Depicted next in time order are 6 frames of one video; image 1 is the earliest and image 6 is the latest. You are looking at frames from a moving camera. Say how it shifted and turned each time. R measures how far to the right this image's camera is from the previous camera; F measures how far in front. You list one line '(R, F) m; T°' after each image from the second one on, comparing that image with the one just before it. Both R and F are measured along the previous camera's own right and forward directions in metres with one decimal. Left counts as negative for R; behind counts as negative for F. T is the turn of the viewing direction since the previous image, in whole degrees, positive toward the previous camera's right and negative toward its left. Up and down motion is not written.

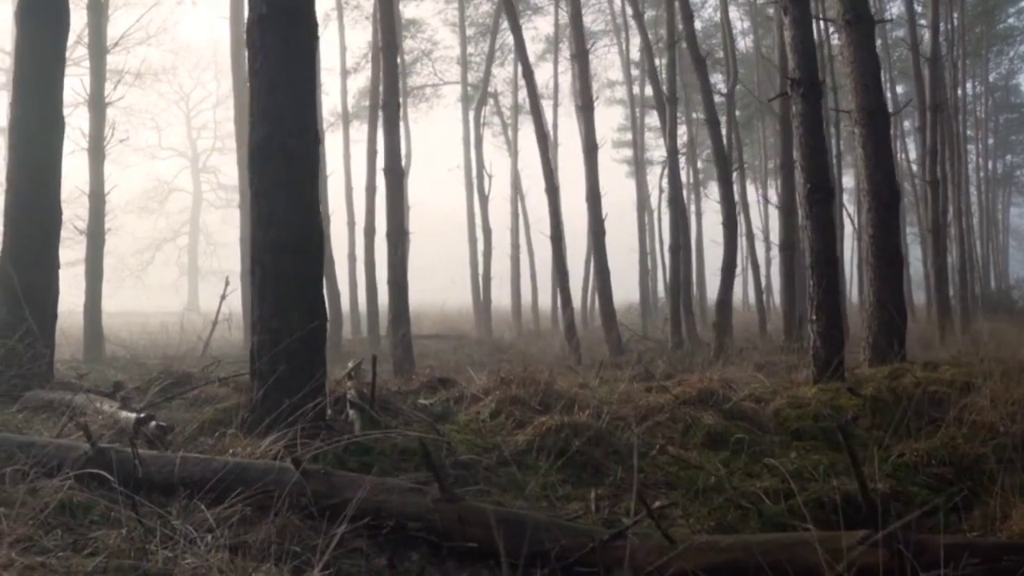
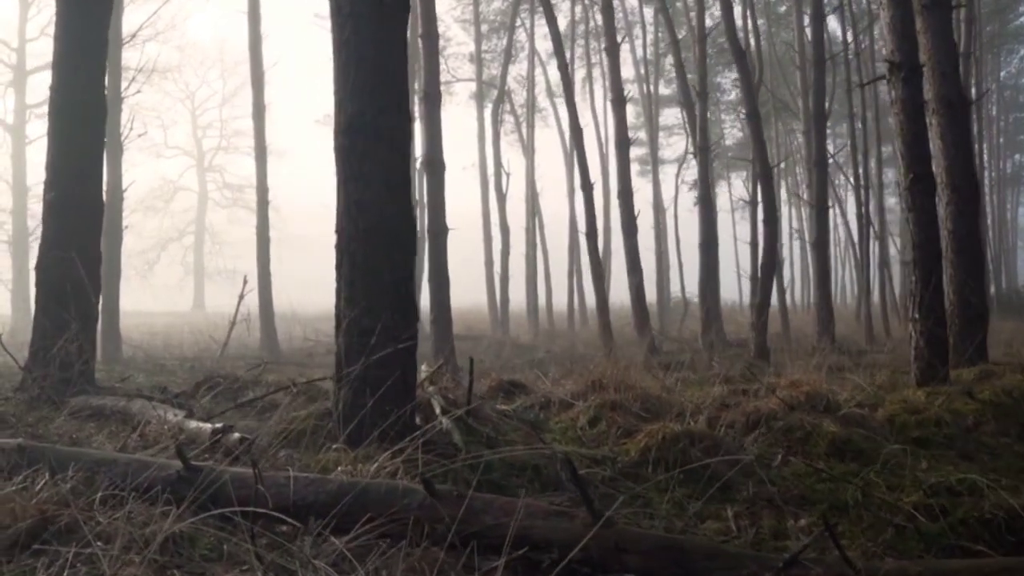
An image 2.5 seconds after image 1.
(-0.7, +0.6) m; 0°
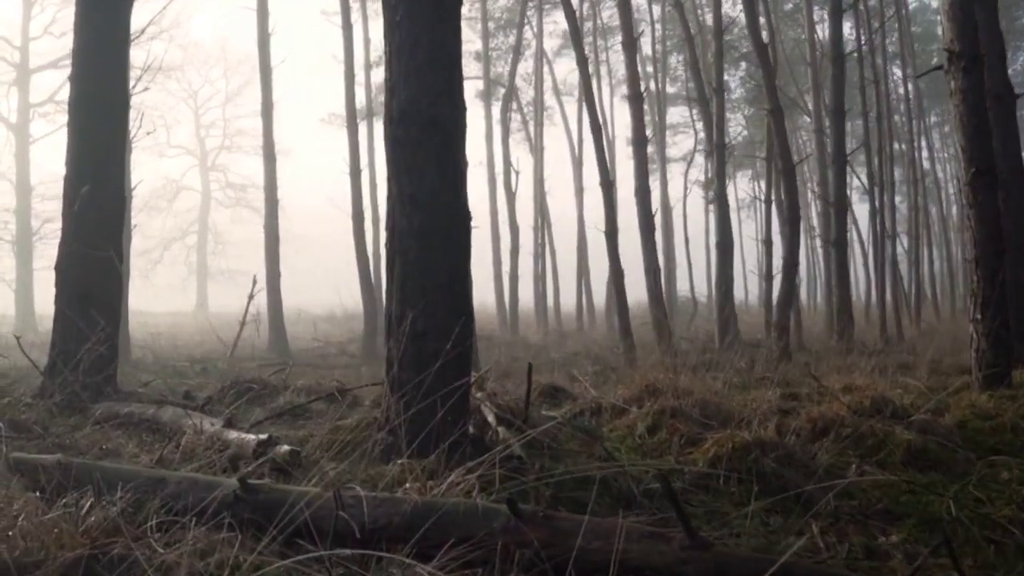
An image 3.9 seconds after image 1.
(-0.4, +0.4) m; 0°
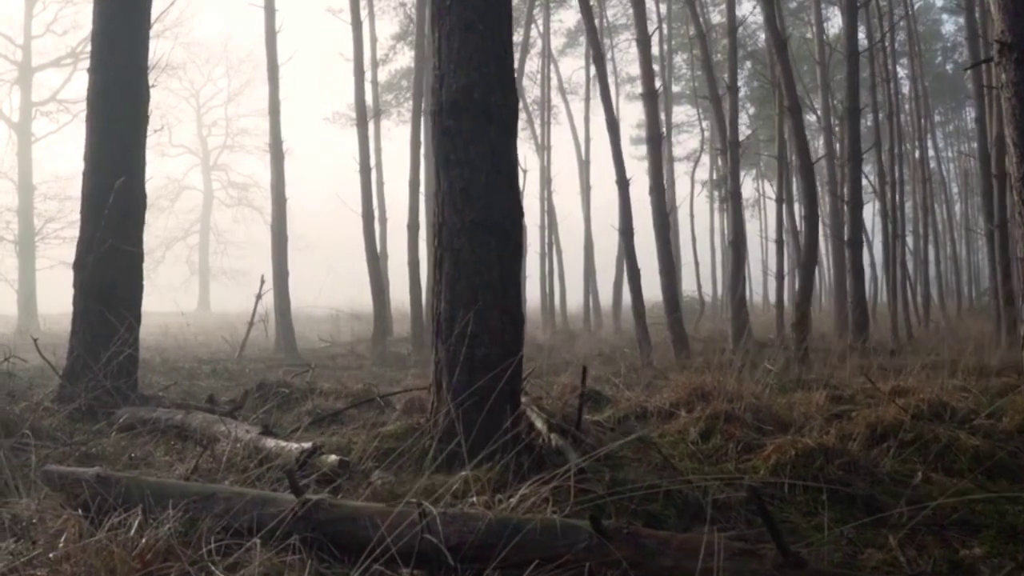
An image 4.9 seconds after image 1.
(-0.3, +0.3) m; 0°
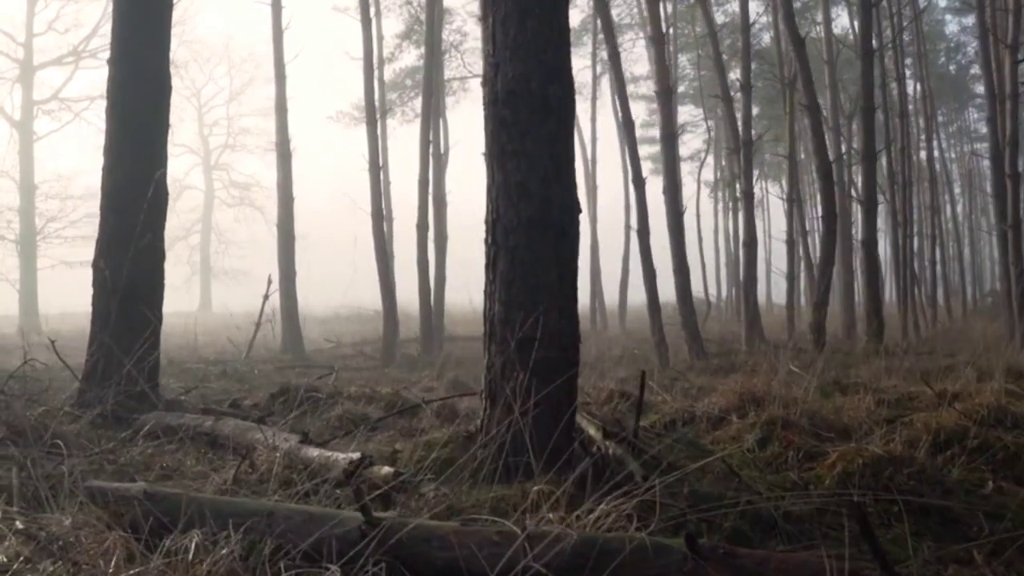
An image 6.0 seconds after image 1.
(-0.3, +0.3) m; 0°
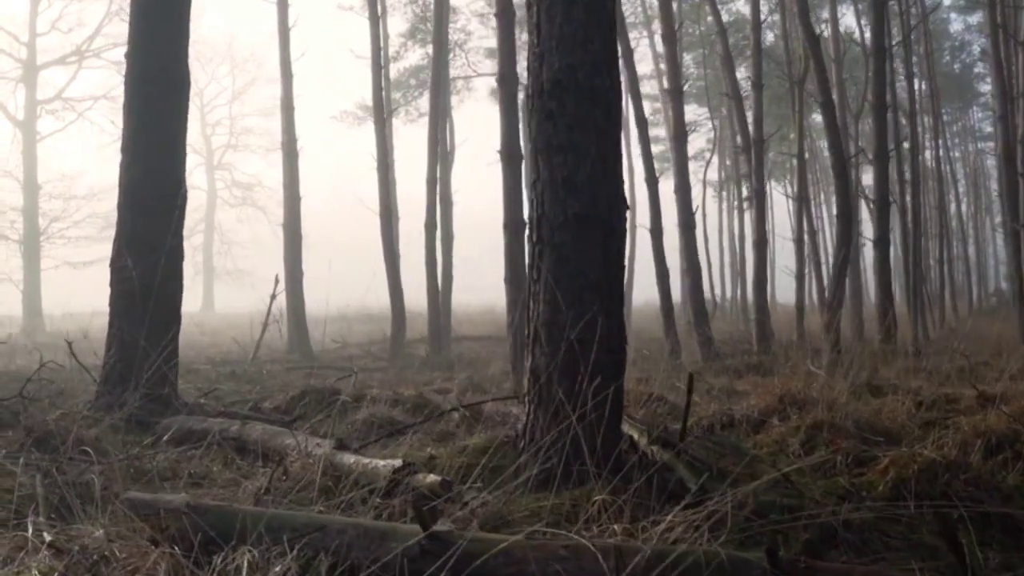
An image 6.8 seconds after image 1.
(-0.2, +0.2) m; 0°
